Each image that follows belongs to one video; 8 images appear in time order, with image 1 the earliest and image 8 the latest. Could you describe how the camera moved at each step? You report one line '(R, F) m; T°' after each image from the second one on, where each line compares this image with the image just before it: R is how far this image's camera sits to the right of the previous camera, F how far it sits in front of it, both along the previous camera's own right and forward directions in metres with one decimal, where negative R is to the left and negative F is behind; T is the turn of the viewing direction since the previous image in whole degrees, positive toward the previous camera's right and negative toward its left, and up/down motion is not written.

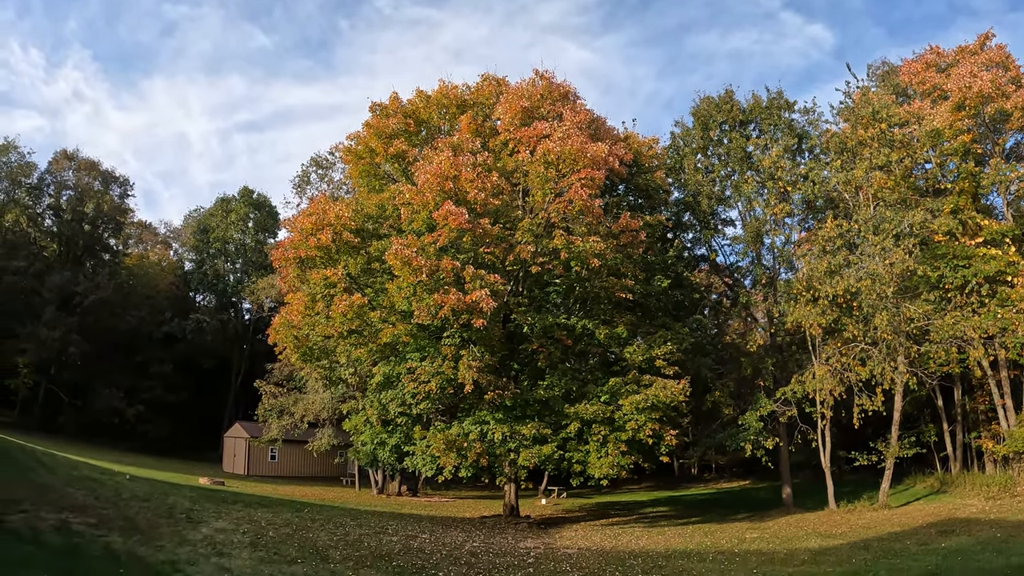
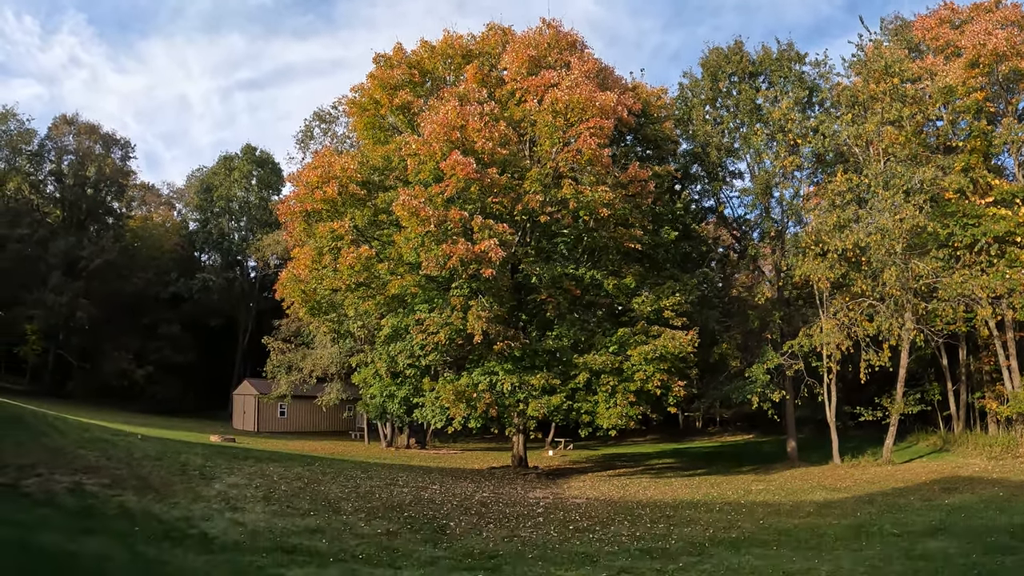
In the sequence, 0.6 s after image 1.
(-0.1, +0.1) m; 0°
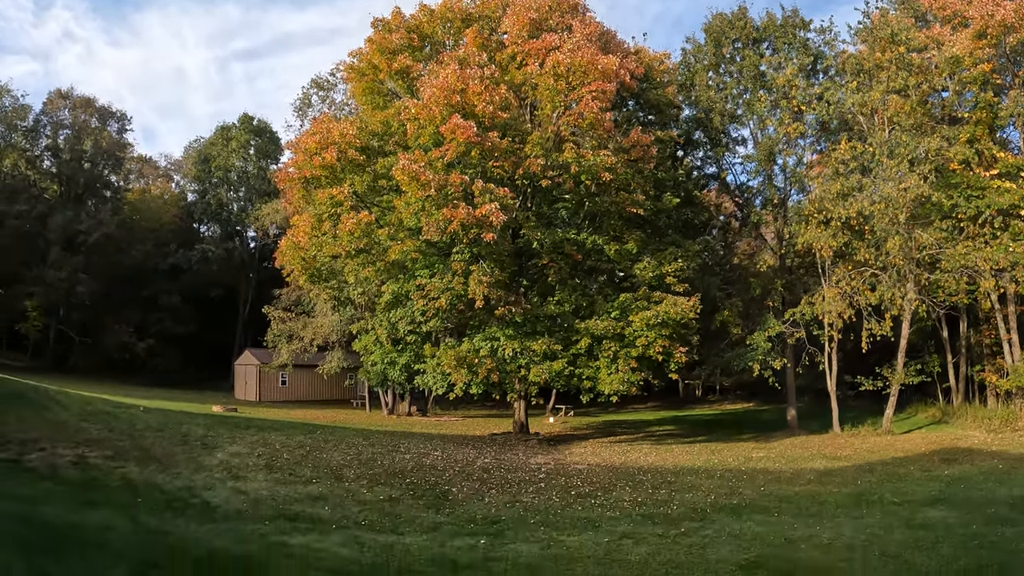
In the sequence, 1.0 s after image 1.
(0.0, +0.1) m; 0°
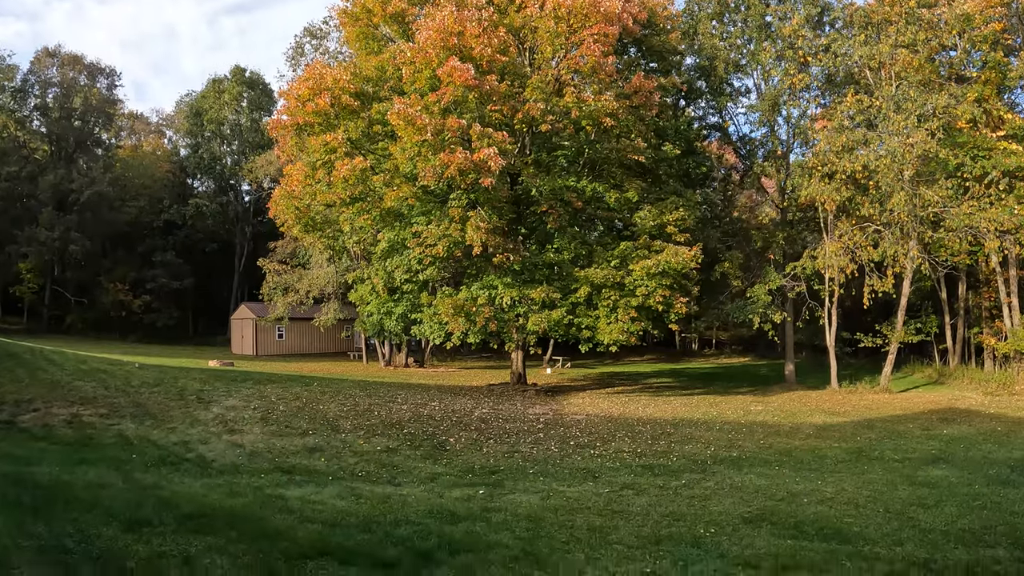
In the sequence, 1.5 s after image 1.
(0.0, +0.3) m; 0°
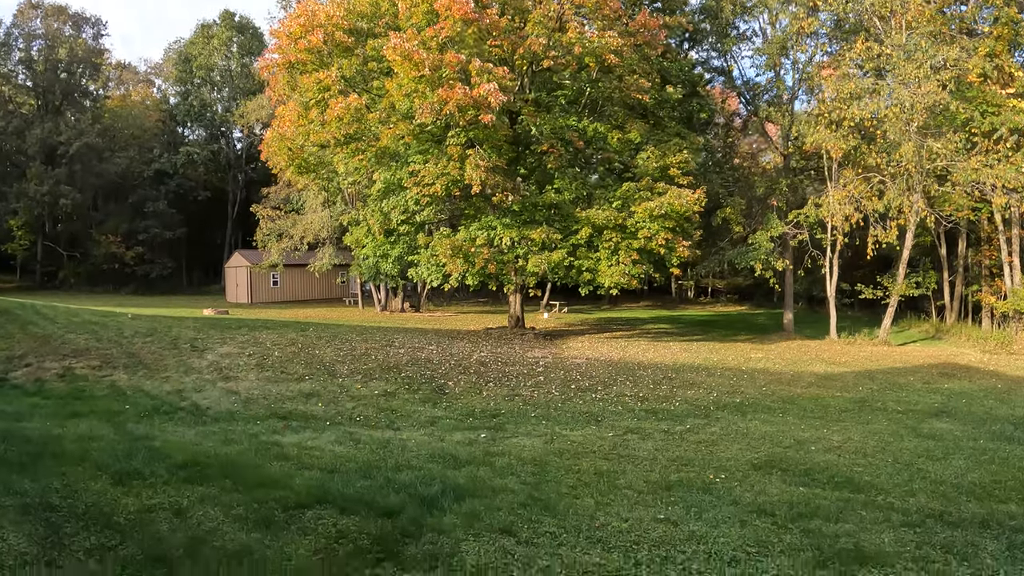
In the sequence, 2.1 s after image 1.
(-0.1, +0.4) m; 0°
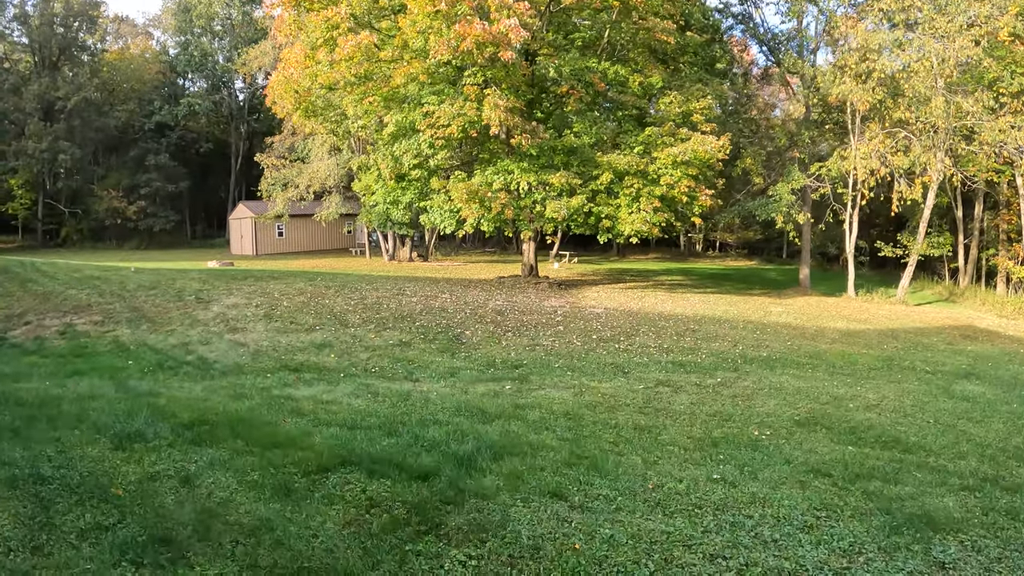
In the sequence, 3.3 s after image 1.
(-0.2, +0.6) m; 0°
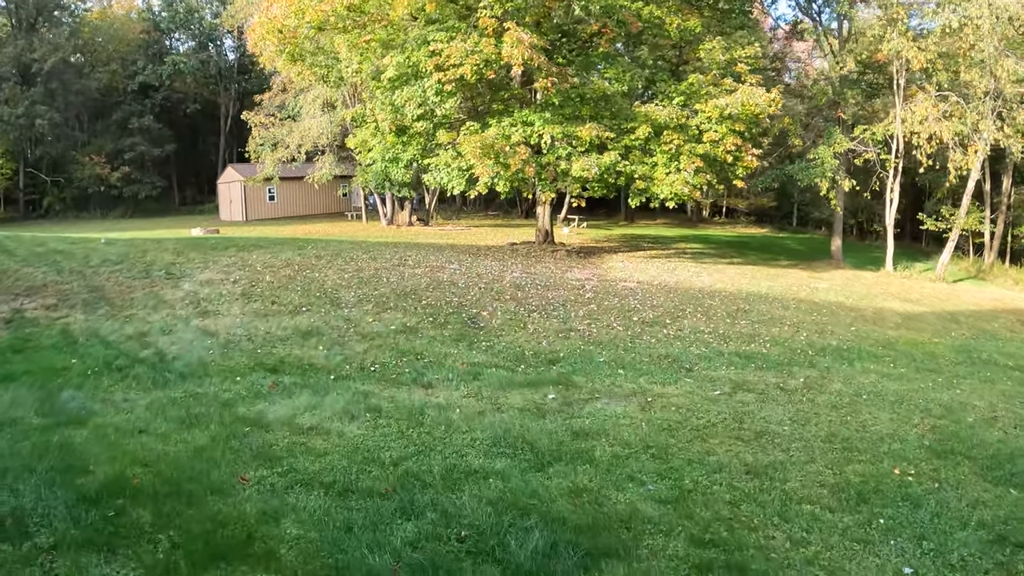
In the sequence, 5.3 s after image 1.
(-0.4, +2.1) m; 0°
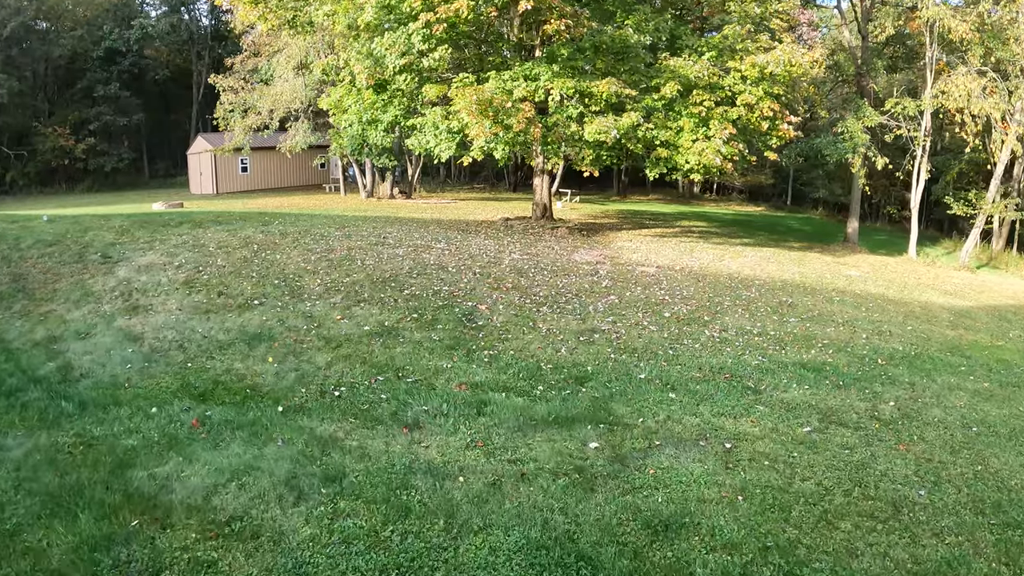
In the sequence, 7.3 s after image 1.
(-0.2, +2.0) m; +1°
